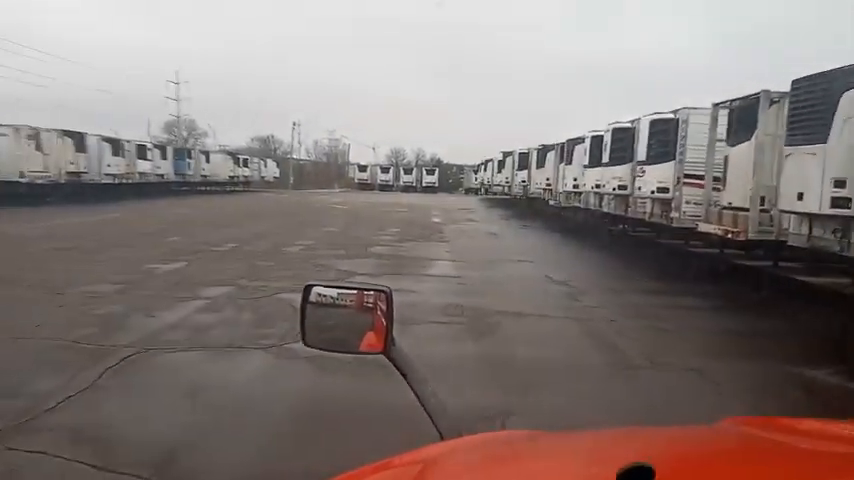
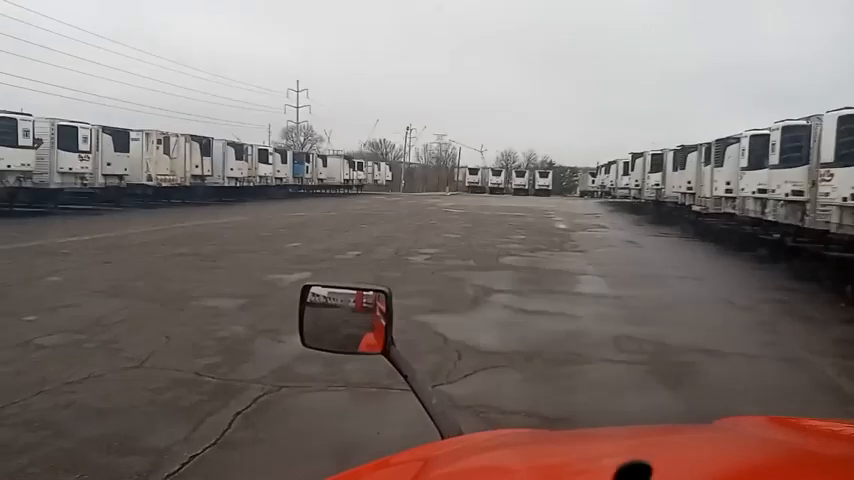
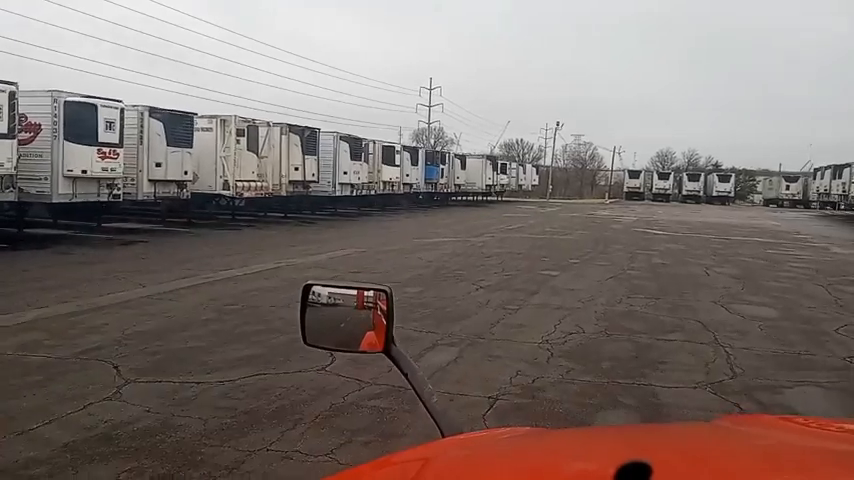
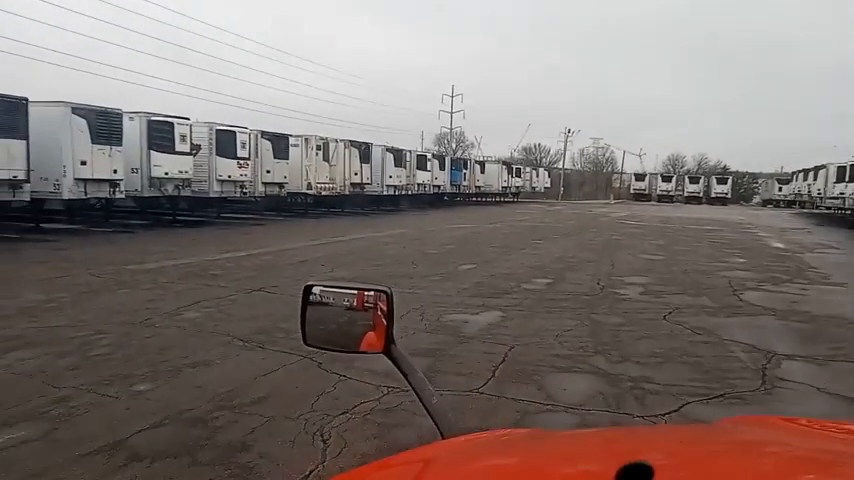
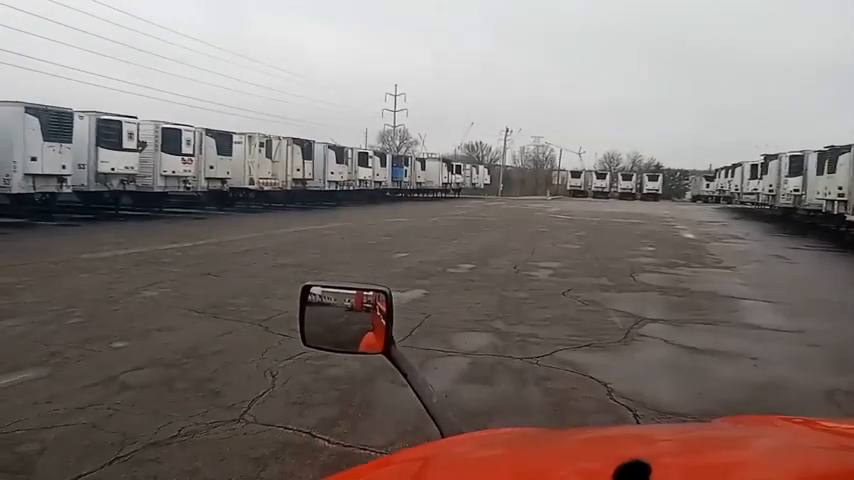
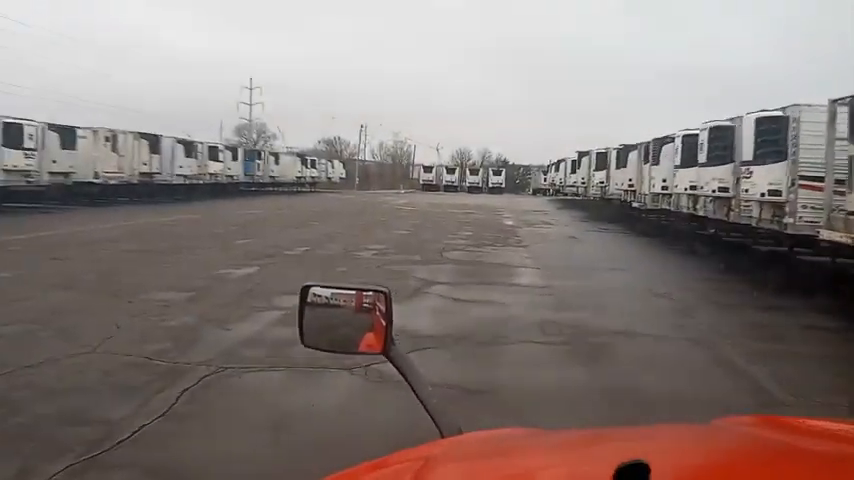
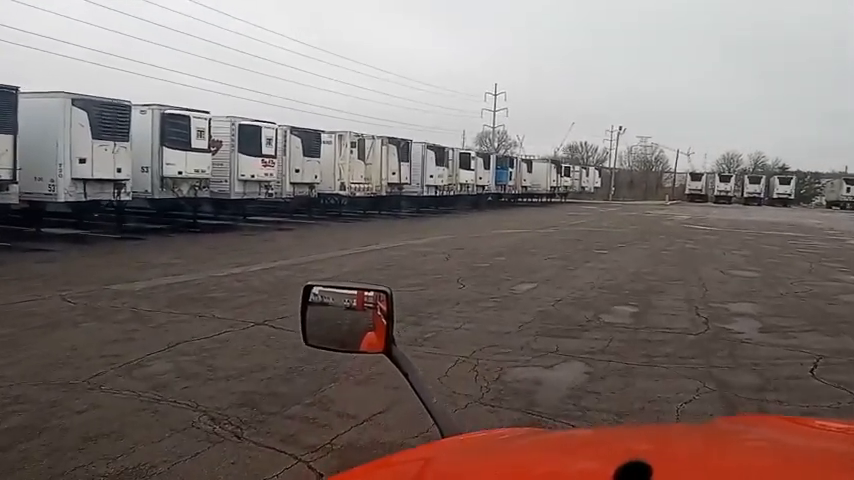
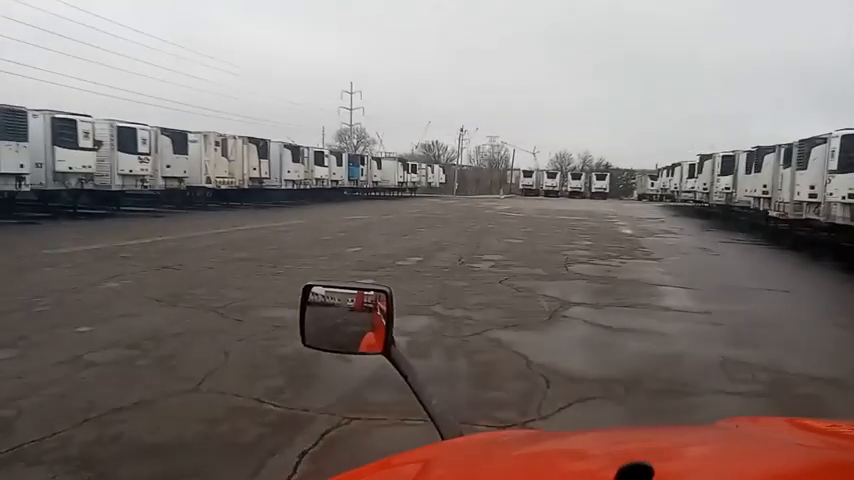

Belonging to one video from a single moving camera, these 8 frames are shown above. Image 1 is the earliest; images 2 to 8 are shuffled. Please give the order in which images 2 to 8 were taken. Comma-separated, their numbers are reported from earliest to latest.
6, 2, 8, 5, 4, 7, 3
